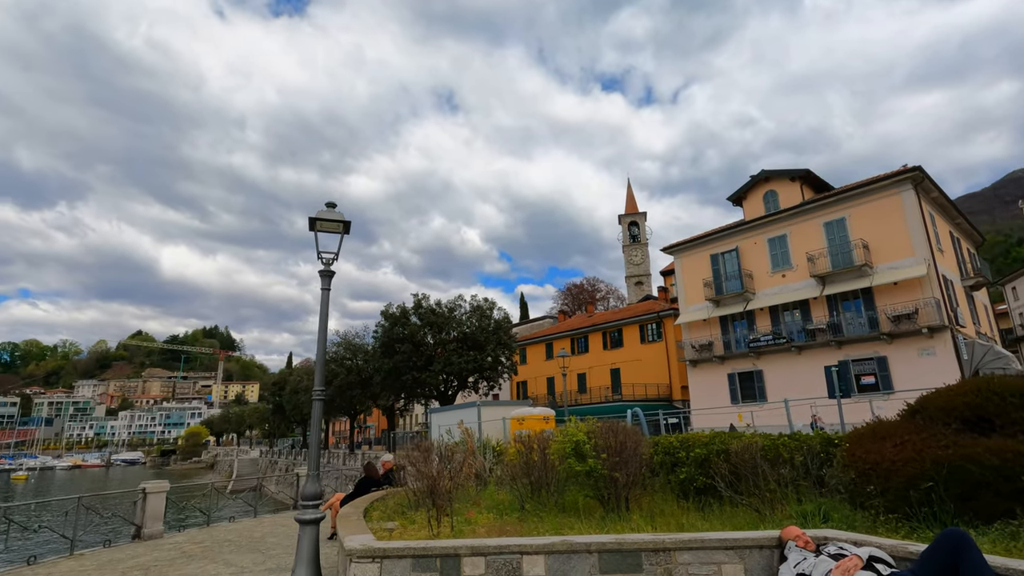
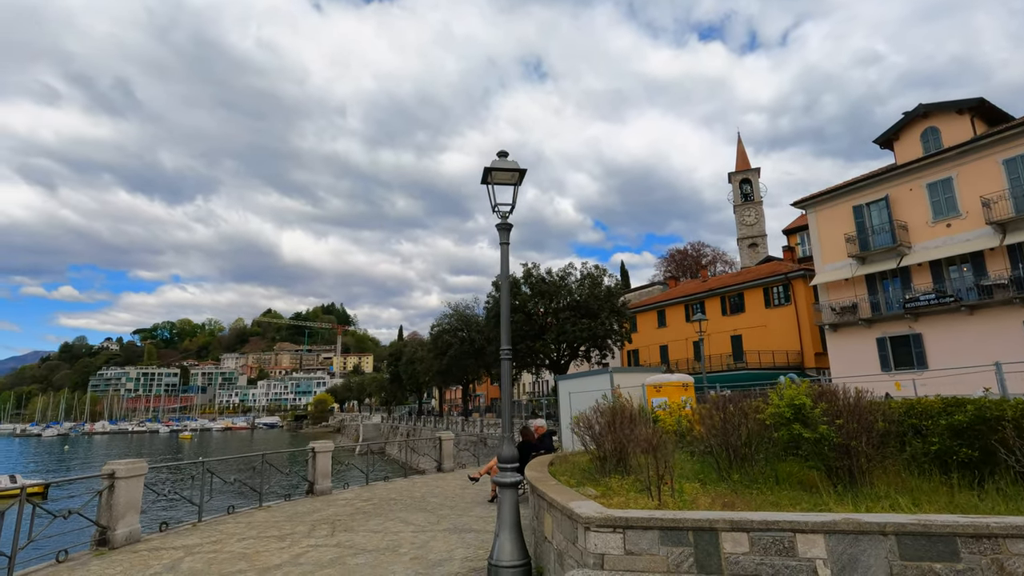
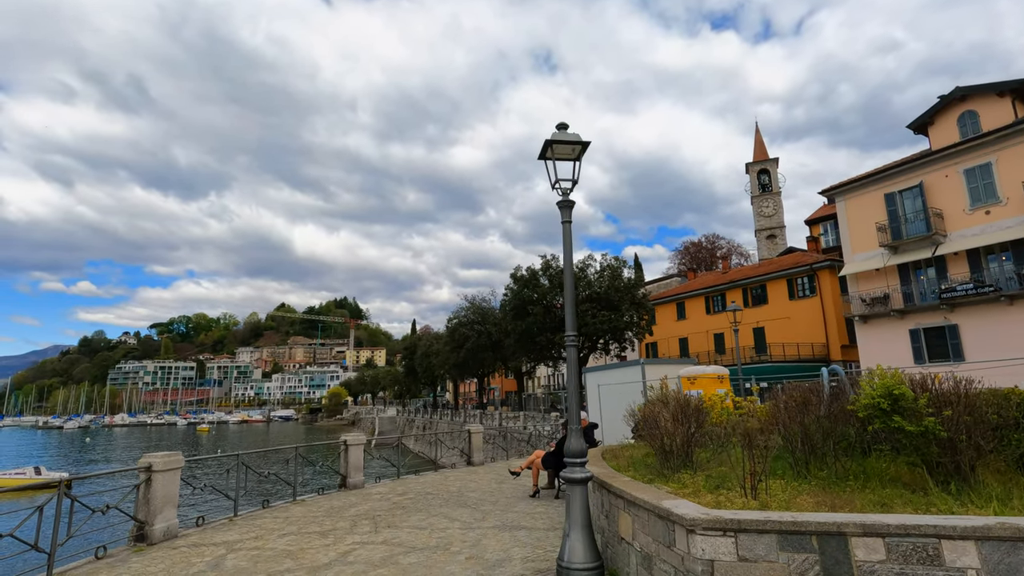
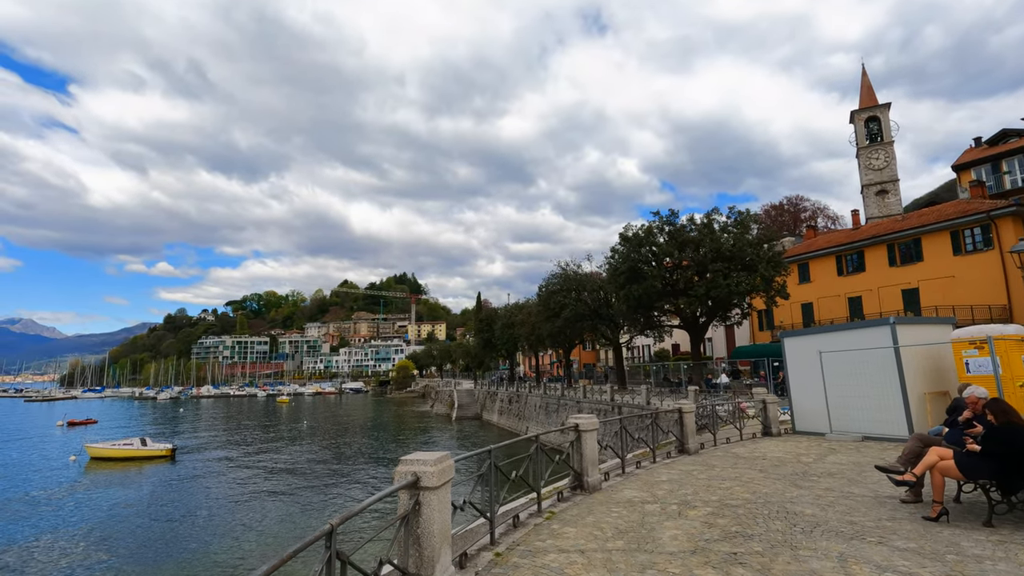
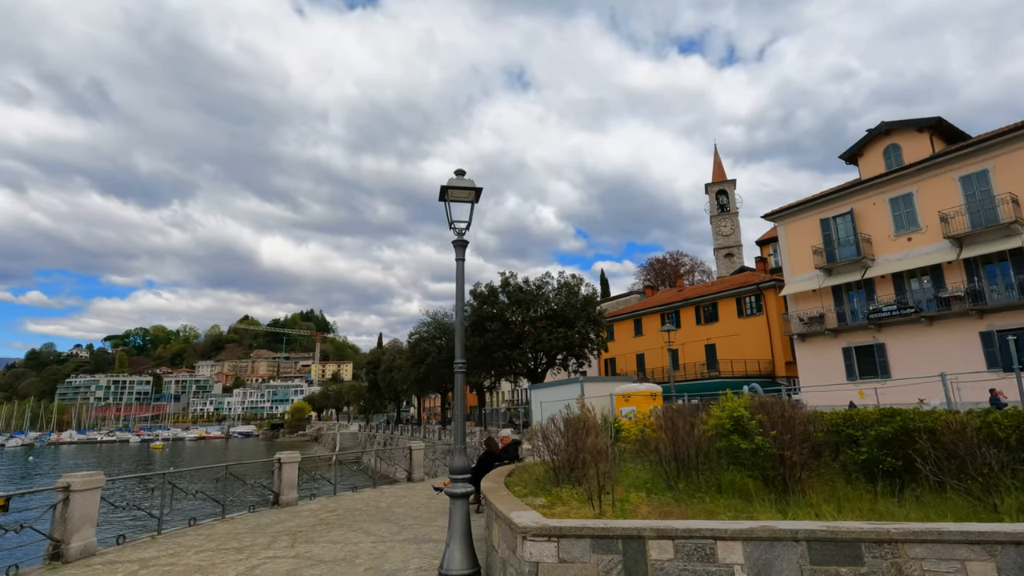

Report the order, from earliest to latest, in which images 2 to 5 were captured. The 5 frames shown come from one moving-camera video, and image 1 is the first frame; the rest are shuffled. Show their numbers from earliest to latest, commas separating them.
5, 2, 3, 4
